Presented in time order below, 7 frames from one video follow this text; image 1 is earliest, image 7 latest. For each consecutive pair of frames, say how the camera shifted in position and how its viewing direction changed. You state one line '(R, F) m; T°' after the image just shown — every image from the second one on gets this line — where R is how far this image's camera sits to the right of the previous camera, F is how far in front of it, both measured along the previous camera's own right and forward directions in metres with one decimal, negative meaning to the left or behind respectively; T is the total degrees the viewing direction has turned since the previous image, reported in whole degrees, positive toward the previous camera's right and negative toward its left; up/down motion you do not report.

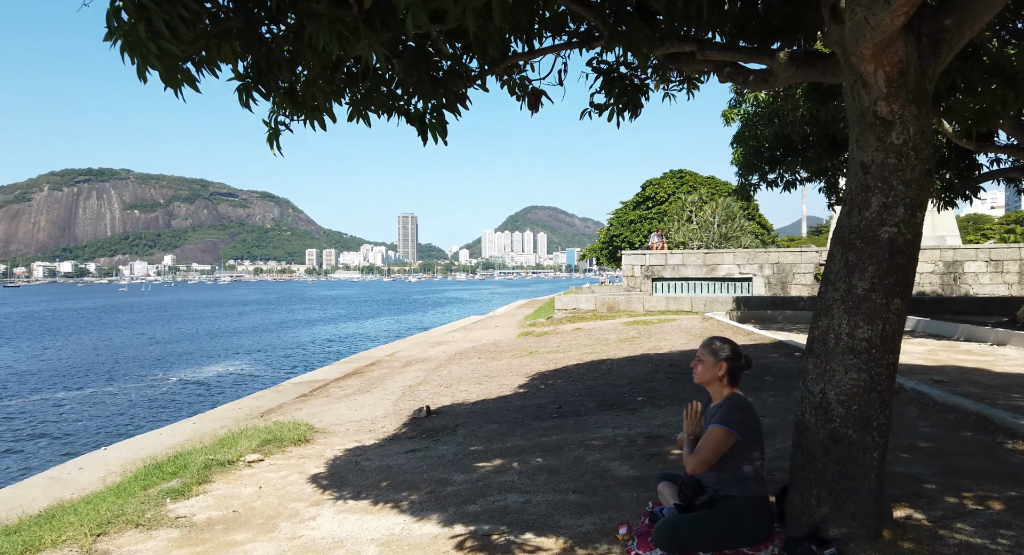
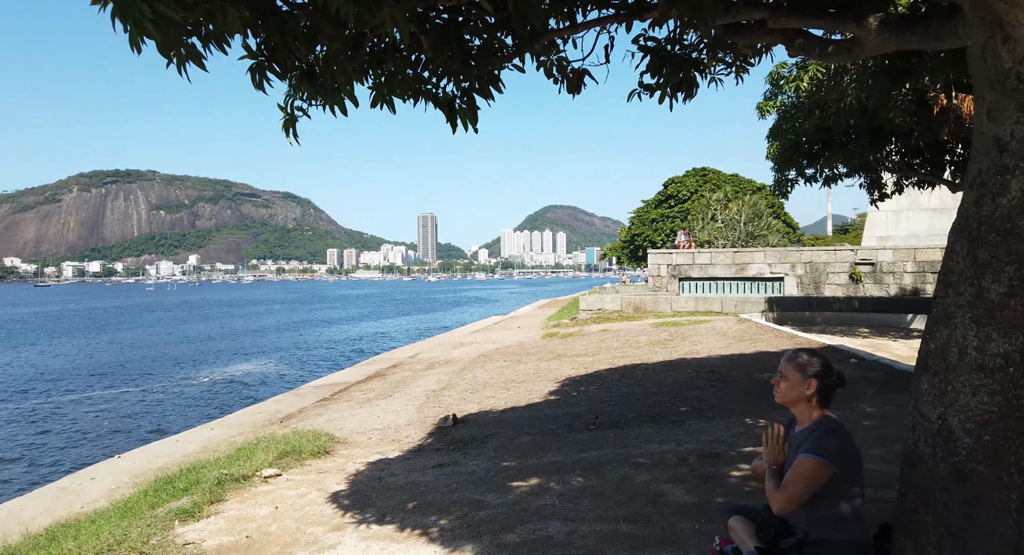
(-0.2, +0.6) m; -2°
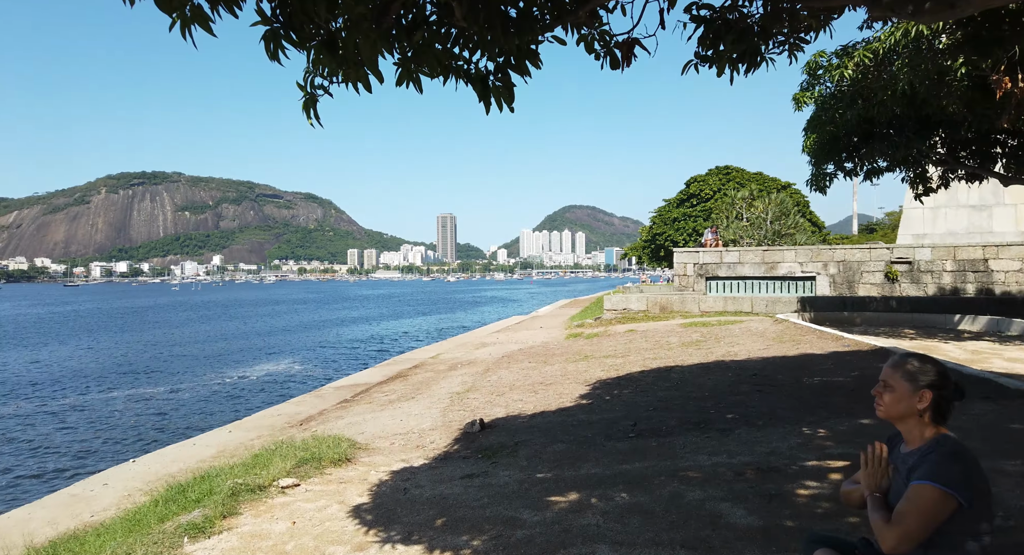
(-0.2, +0.6) m; -2°
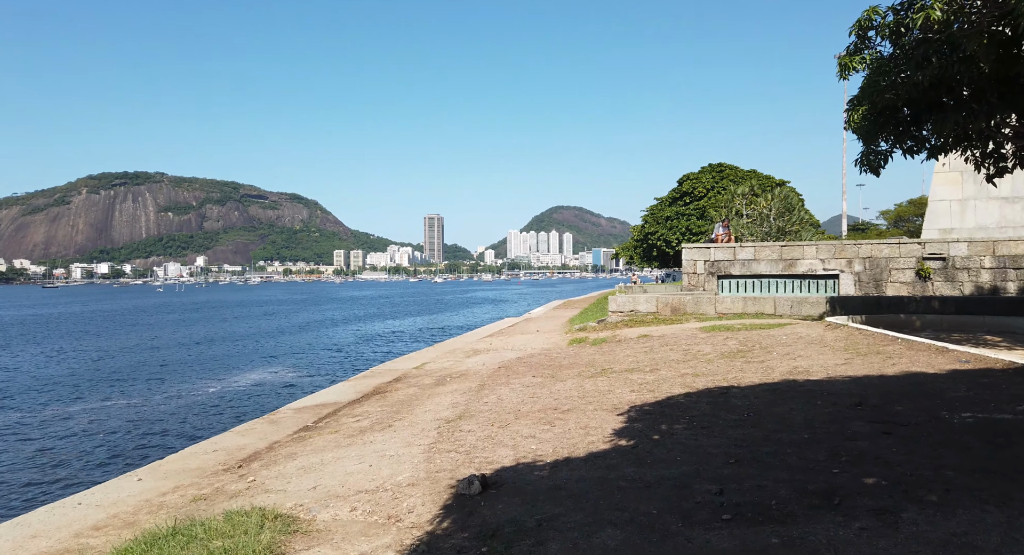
(-0.2, +2.9) m; +1°
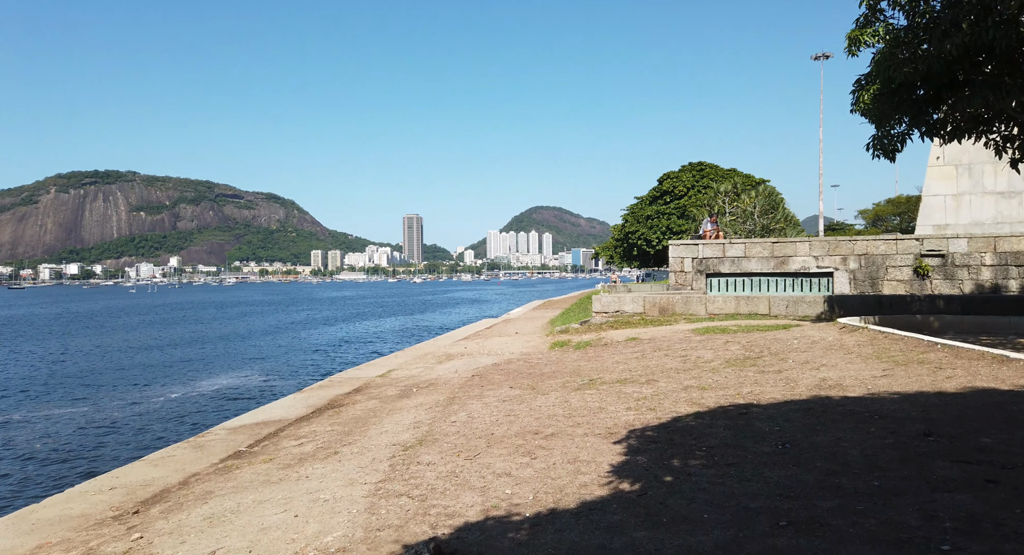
(+0.1, +1.8) m; +2°
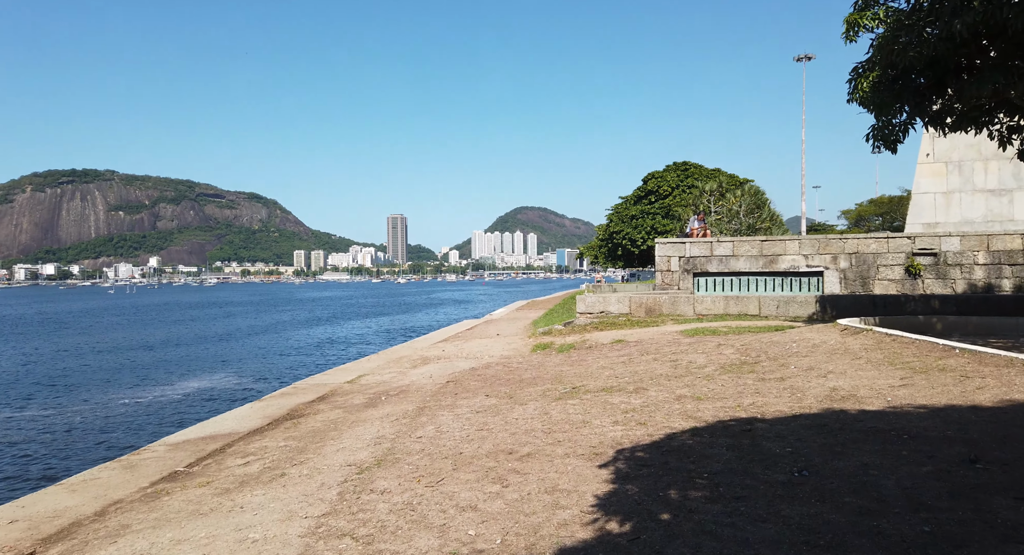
(+0.1, +1.0) m; +1°
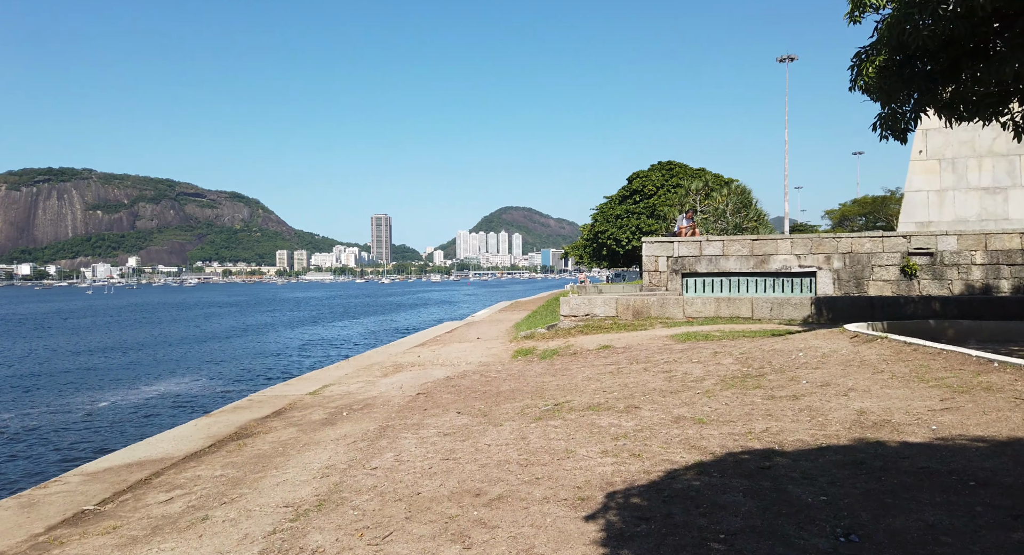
(+0.1, +1.2) m; +1°
